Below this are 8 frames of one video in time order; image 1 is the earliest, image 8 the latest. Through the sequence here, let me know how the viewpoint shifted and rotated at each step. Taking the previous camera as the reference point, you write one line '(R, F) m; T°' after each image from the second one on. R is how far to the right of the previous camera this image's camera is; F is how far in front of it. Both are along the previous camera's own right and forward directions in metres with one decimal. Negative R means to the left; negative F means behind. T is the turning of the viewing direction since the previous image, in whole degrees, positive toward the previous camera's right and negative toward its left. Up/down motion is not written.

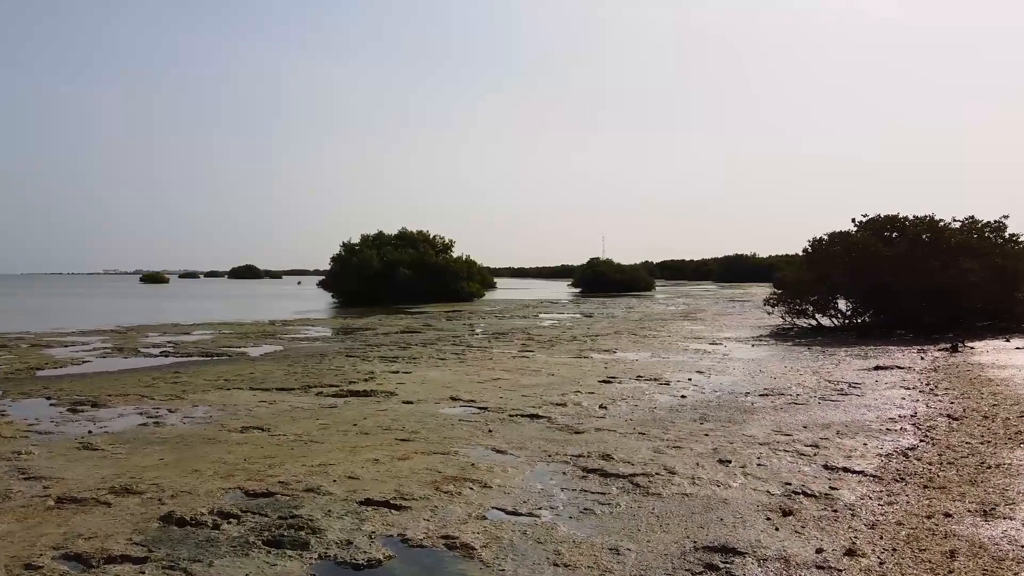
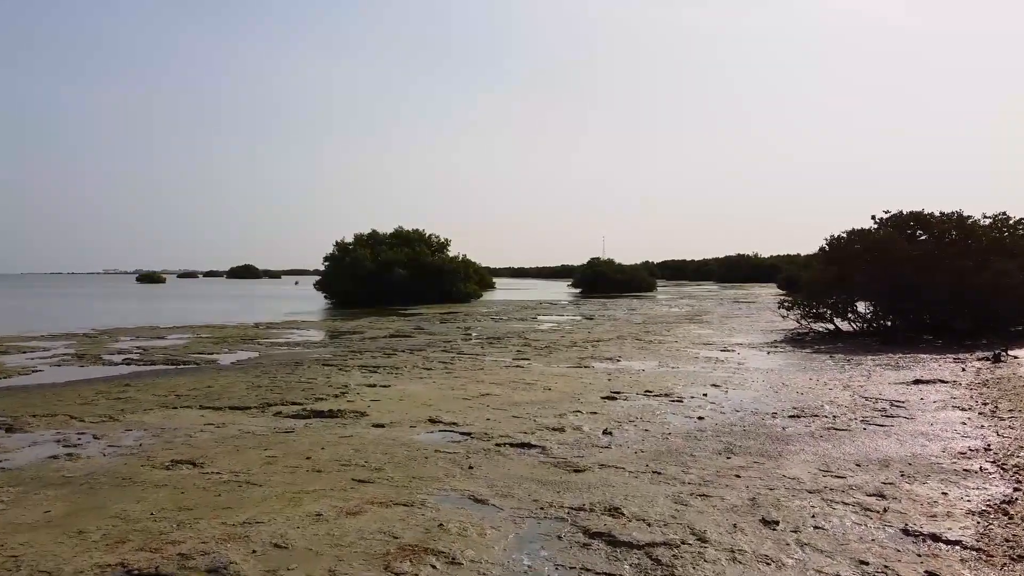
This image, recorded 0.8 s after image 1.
(+0.1, +1.5) m; 0°
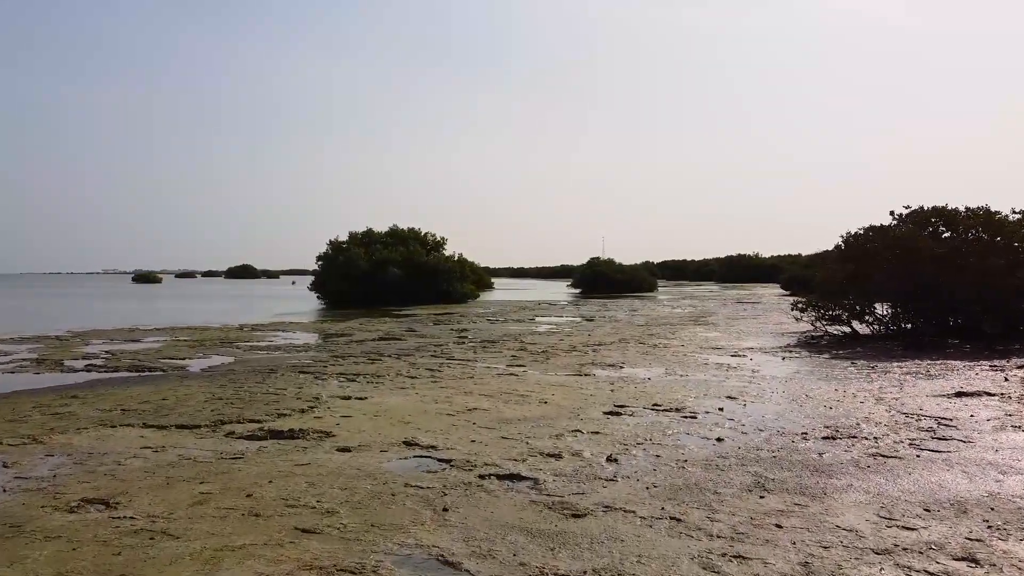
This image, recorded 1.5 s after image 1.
(+0.1, +1.3) m; 0°
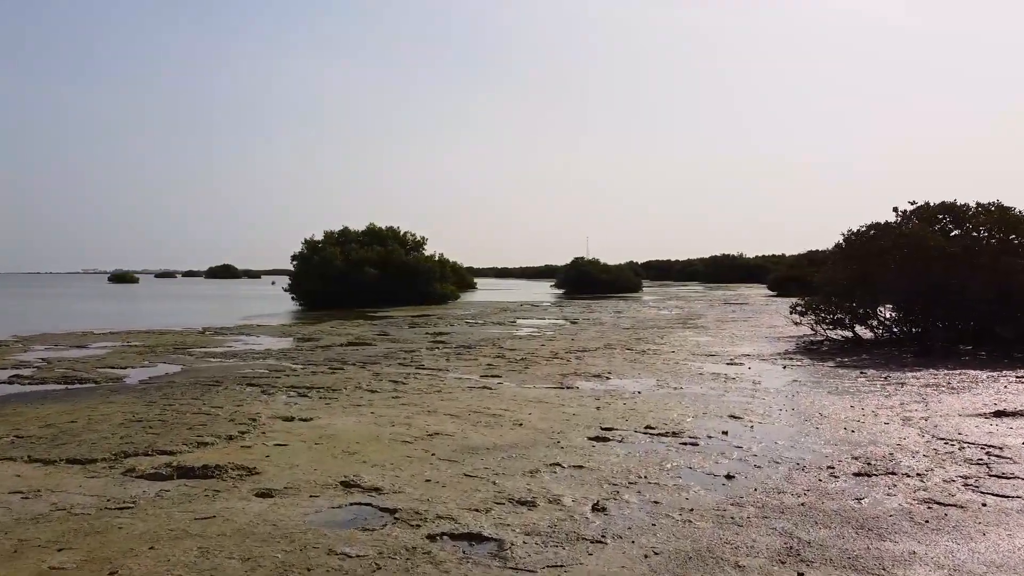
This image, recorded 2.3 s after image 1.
(+0.2, +1.5) m; +1°
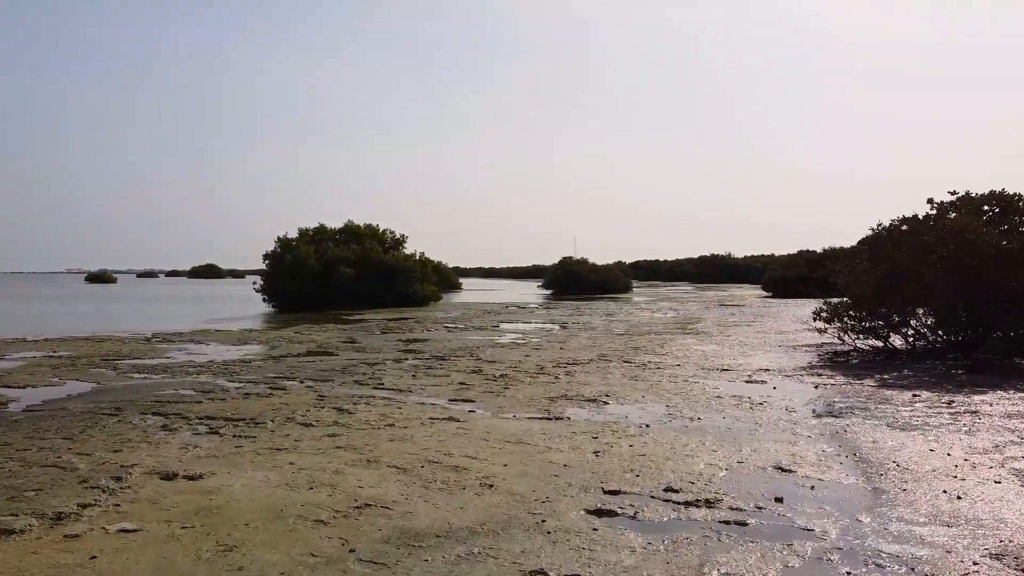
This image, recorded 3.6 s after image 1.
(+0.2, +2.5) m; +1°
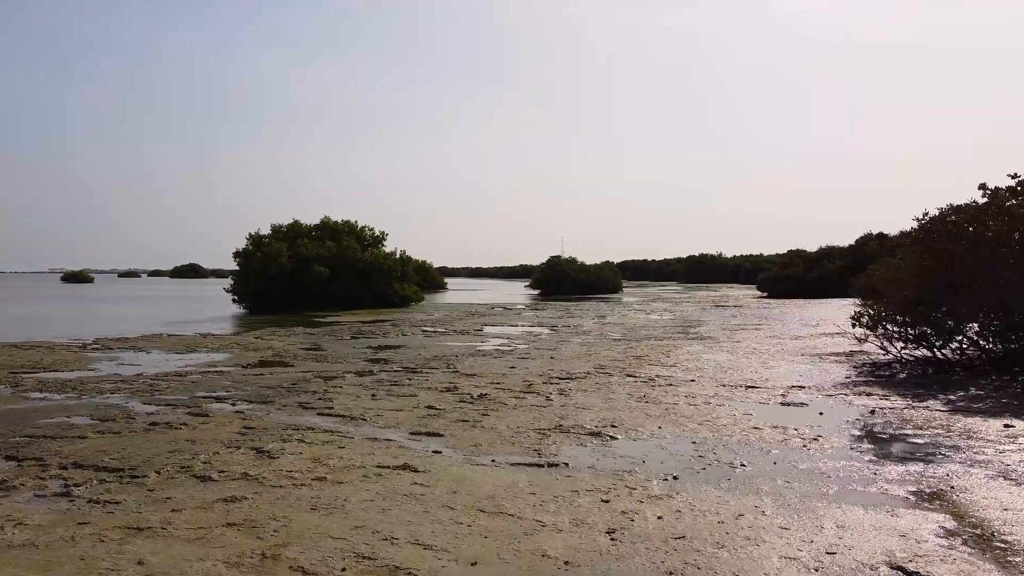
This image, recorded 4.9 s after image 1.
(+0.1, +2.5) m; +1°
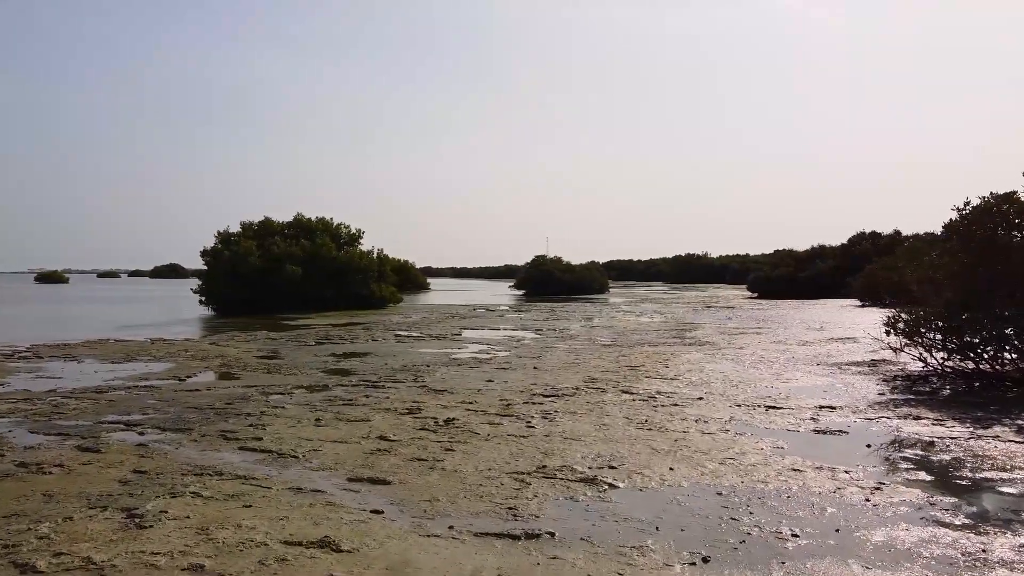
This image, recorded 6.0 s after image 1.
(+0.1, +2.0) m; +1°
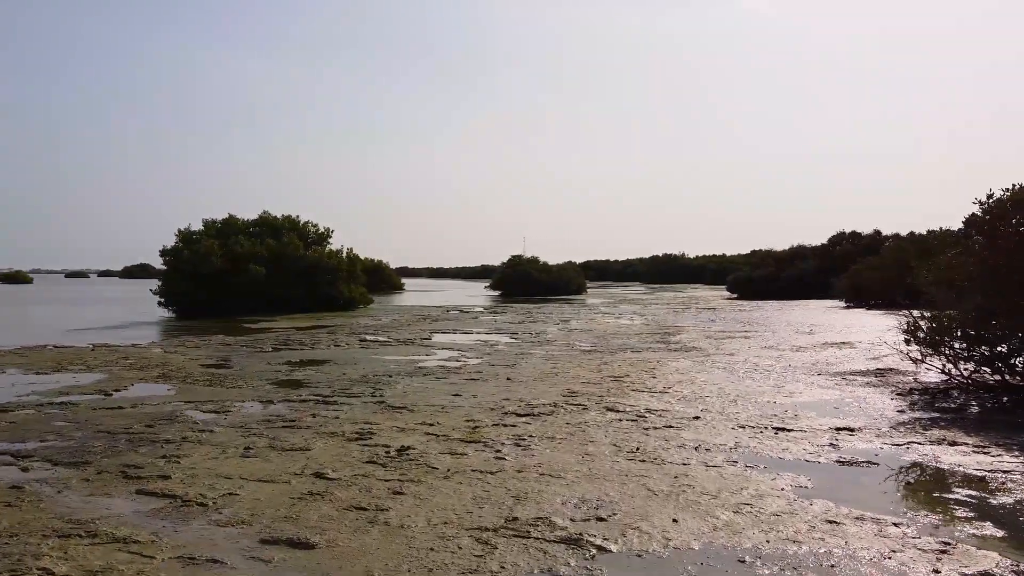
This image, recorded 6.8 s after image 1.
(+0.1, +1.5) m; +2°
